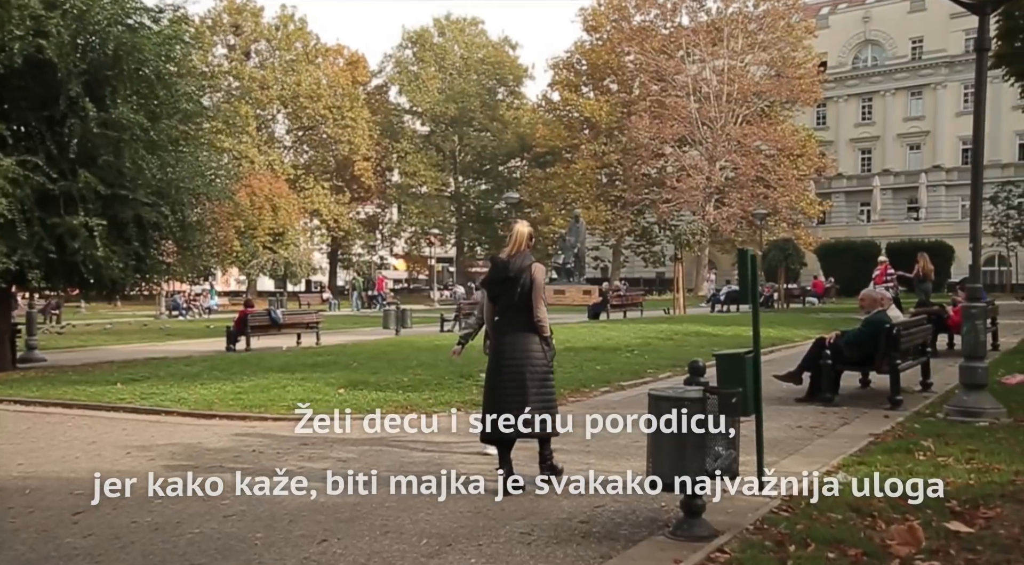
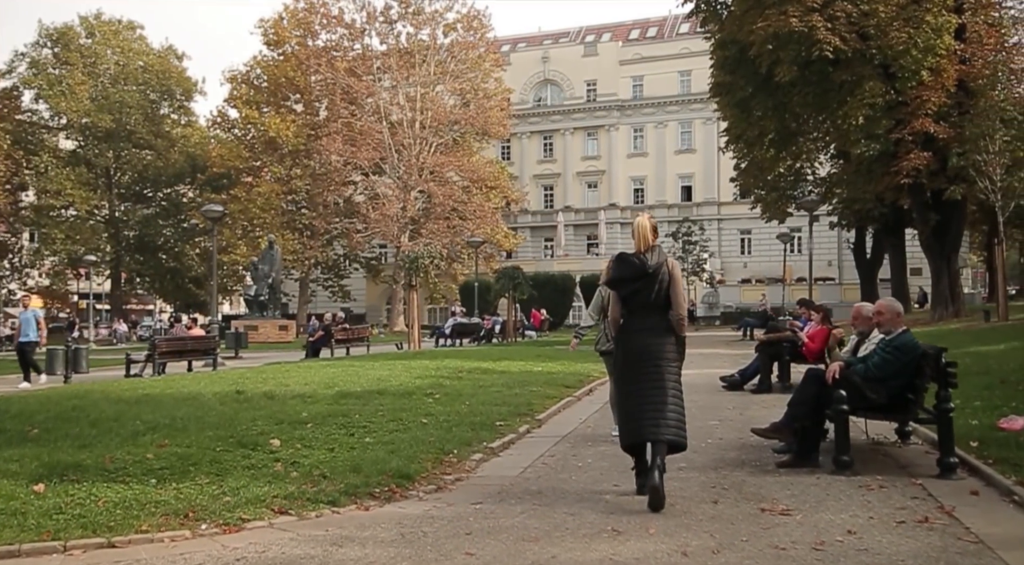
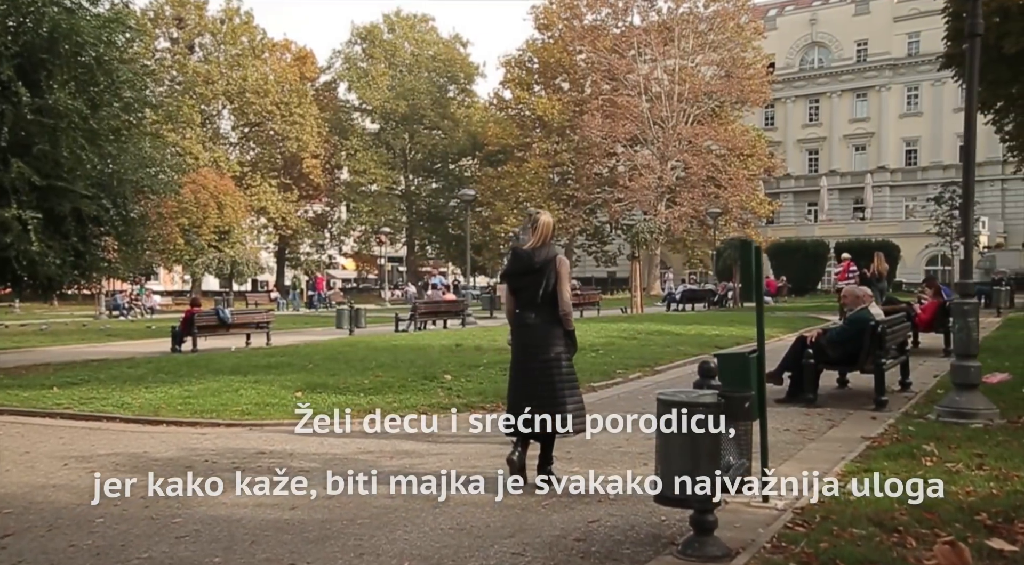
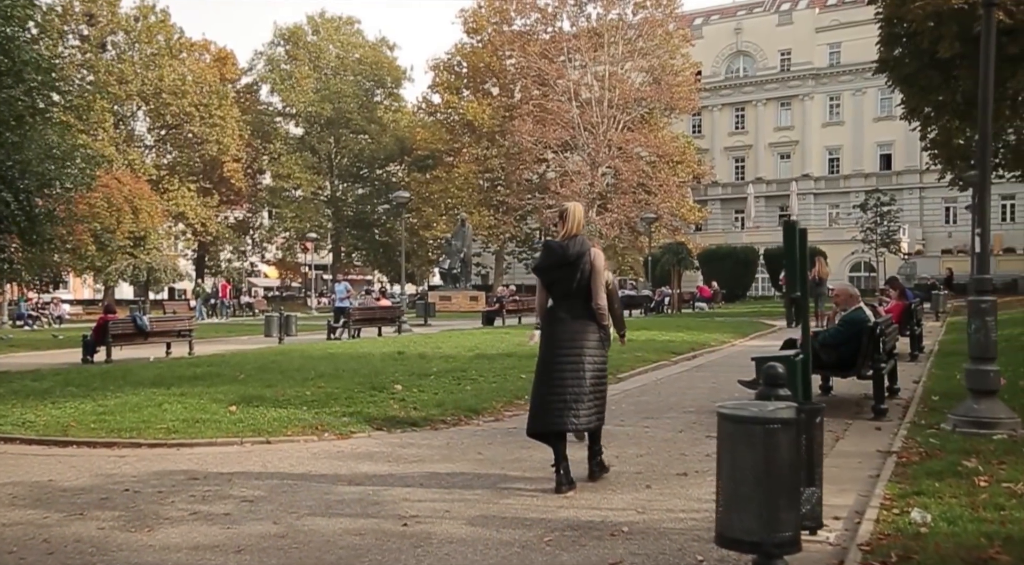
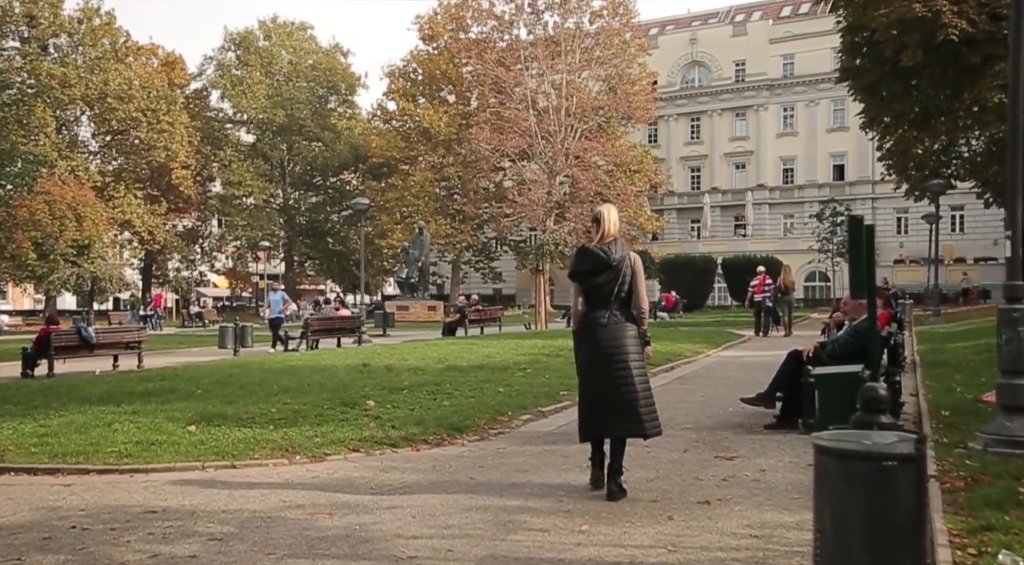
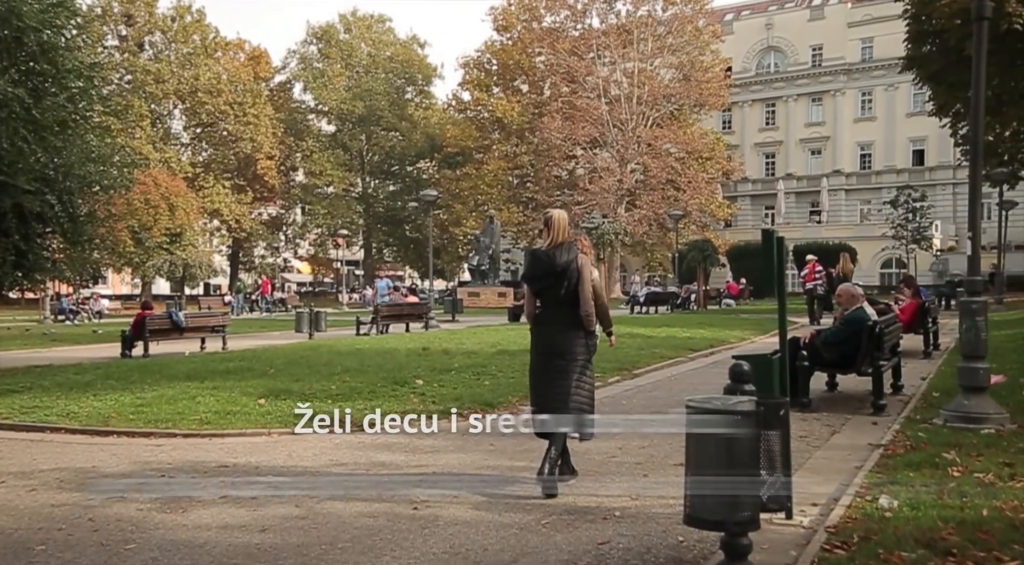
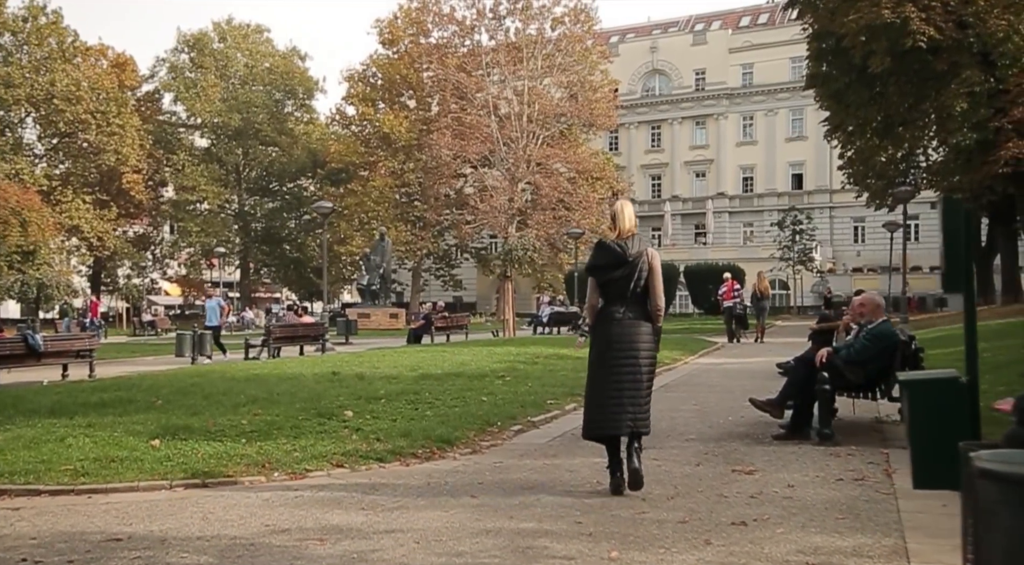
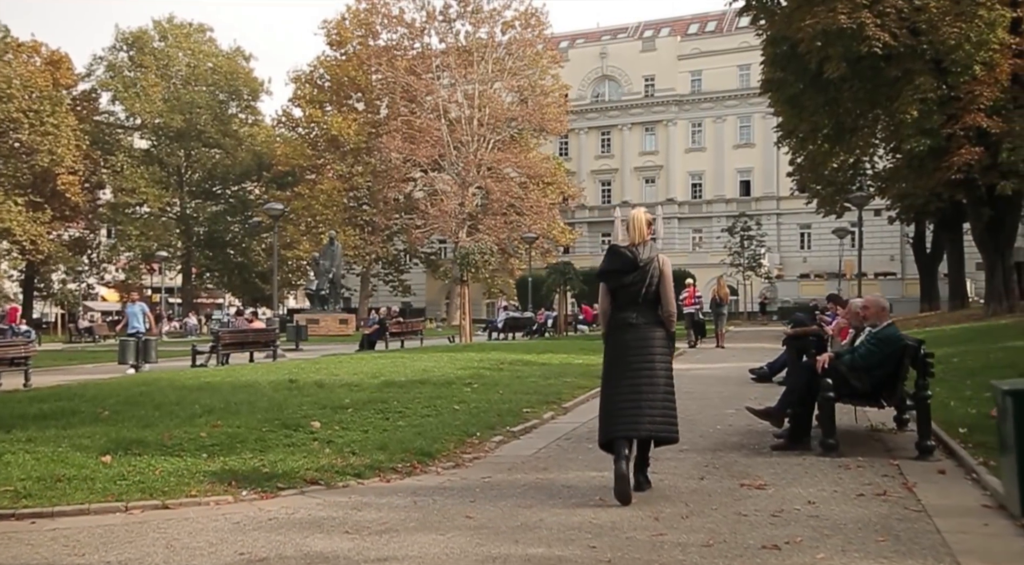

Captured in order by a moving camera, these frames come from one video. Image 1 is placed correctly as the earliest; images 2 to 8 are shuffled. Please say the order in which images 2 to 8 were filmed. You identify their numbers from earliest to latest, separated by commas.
3, 6, 4, 5, 7, 8, 2
